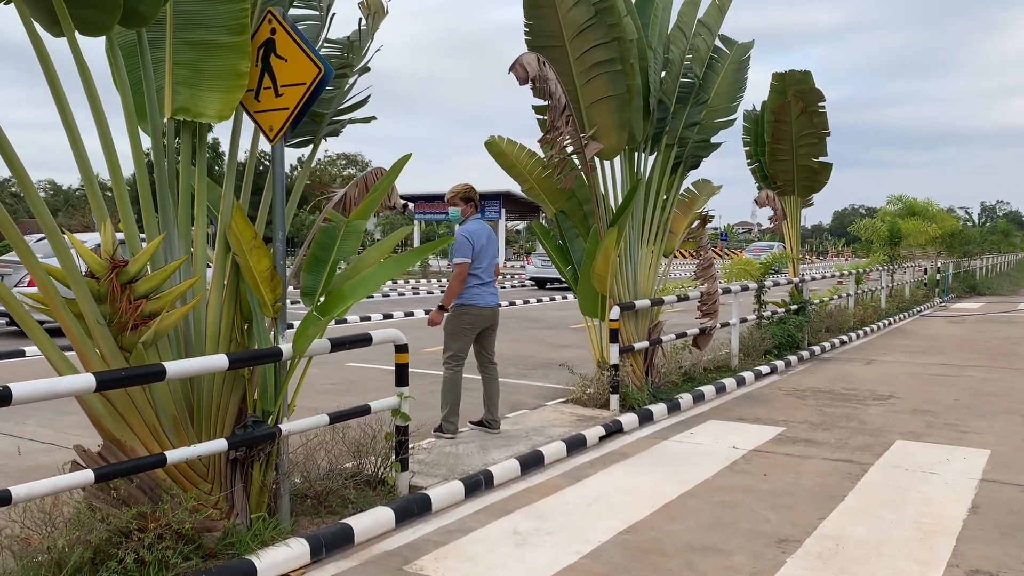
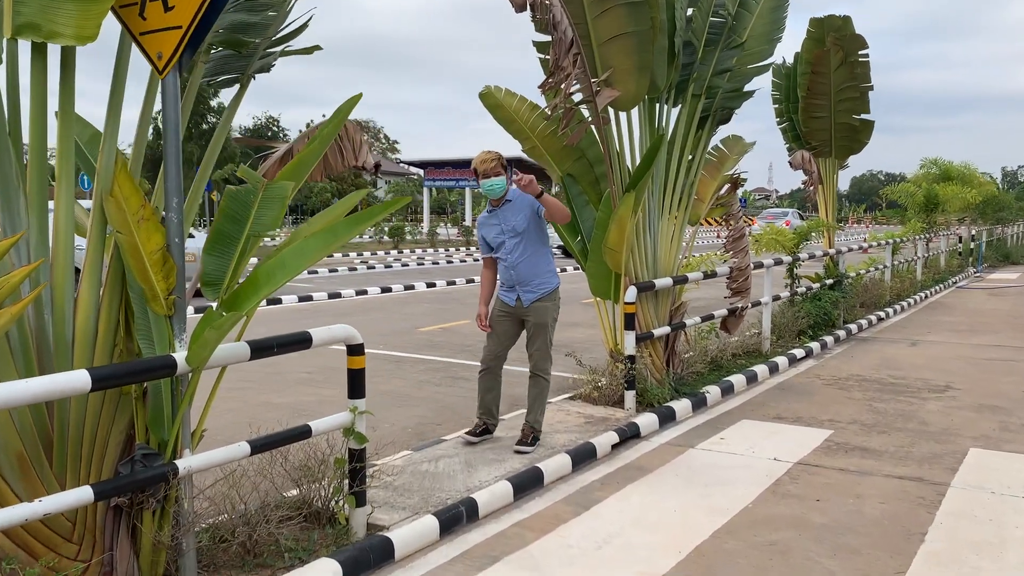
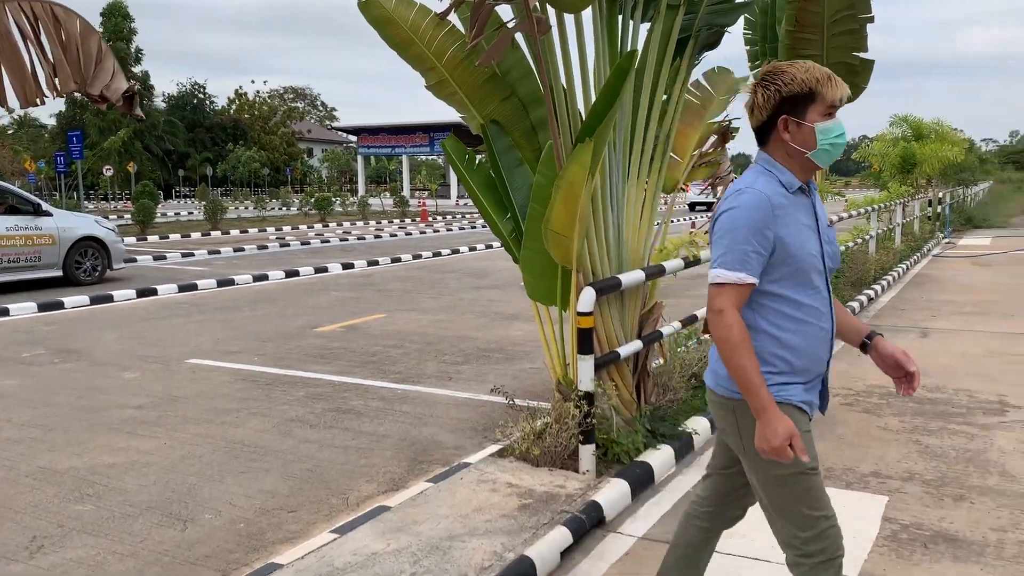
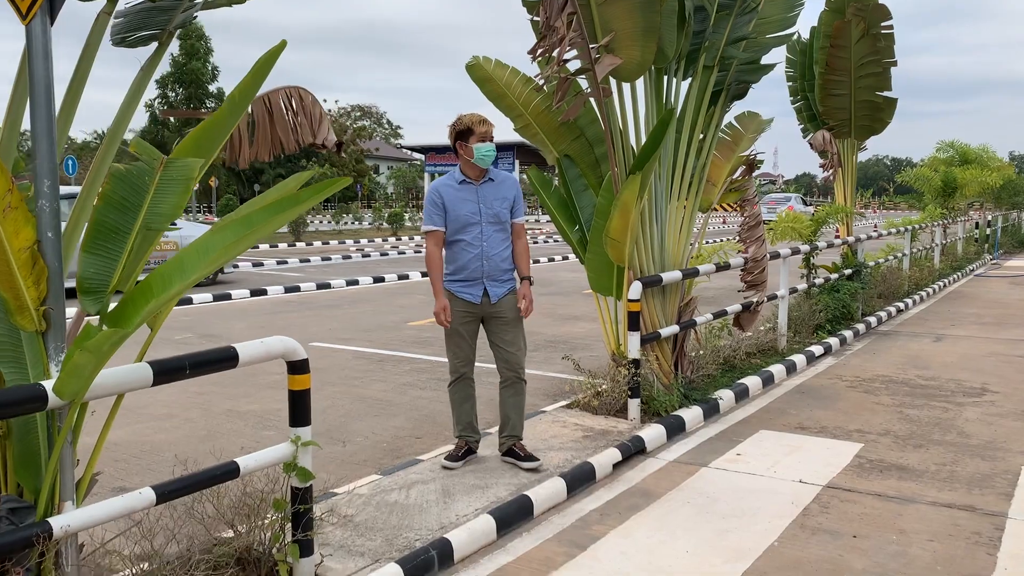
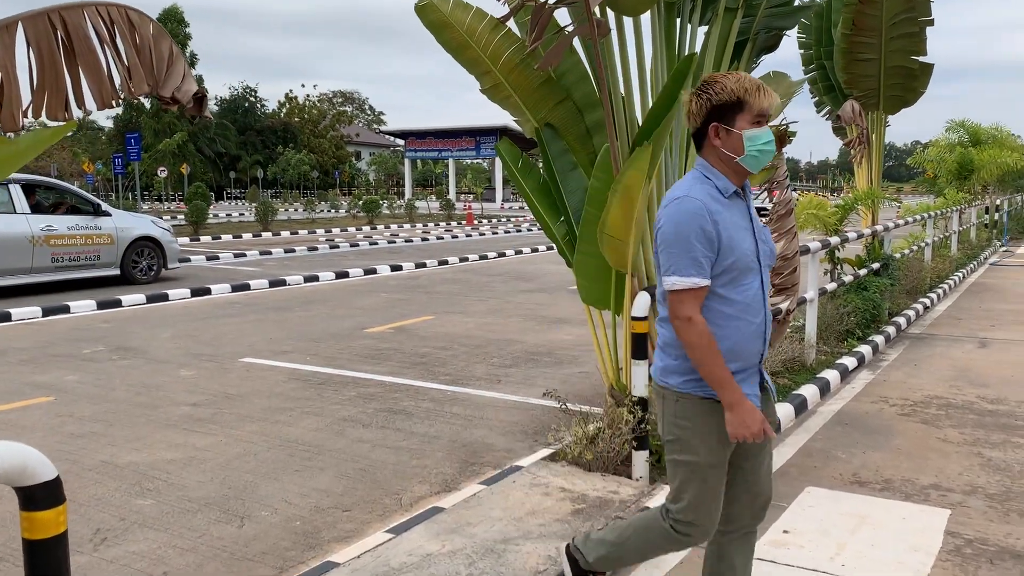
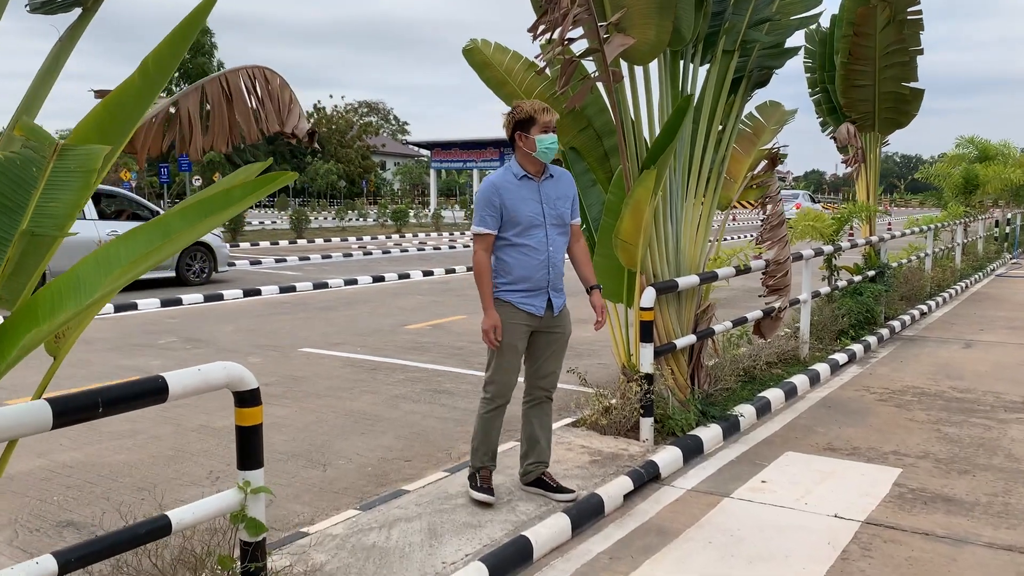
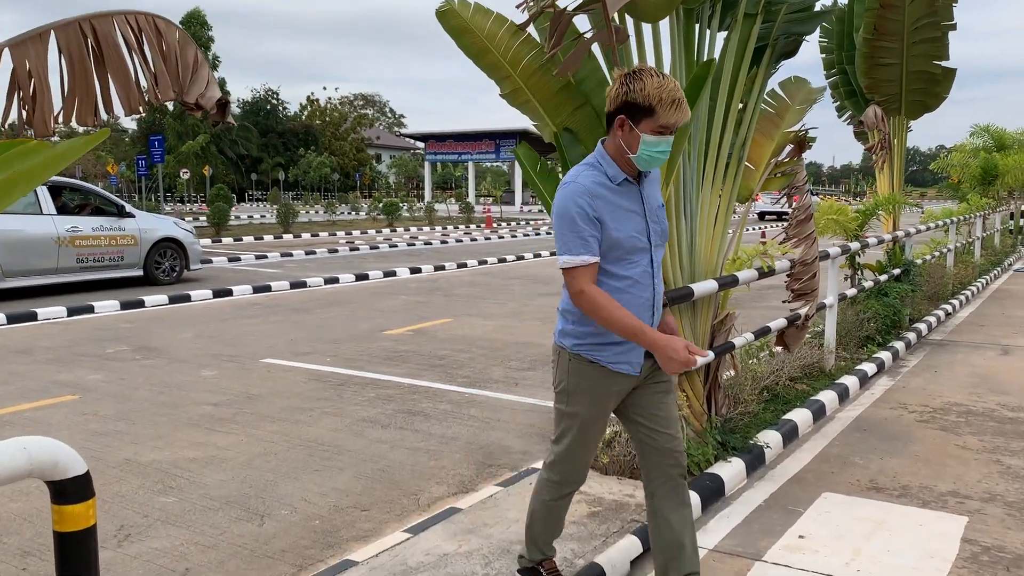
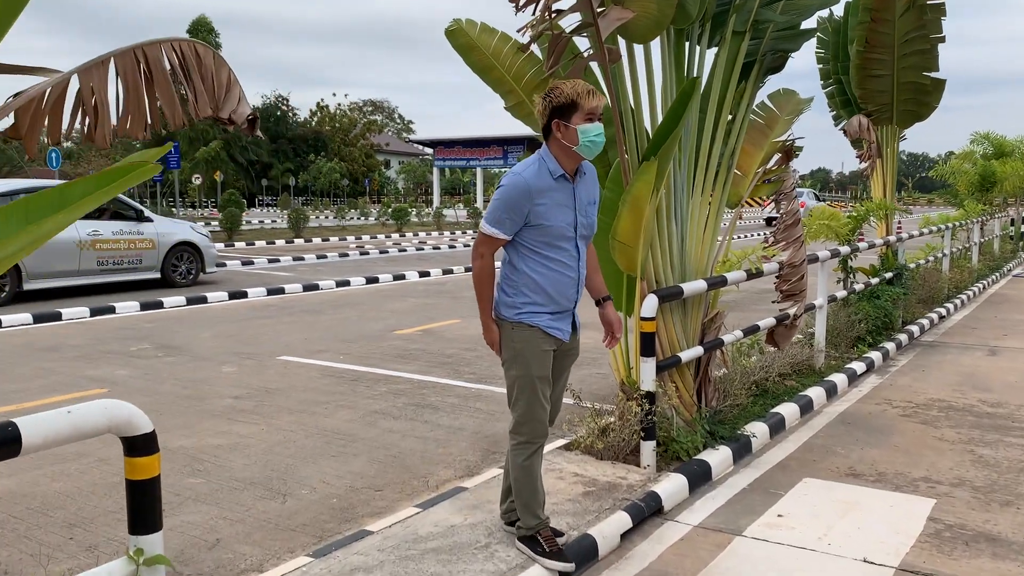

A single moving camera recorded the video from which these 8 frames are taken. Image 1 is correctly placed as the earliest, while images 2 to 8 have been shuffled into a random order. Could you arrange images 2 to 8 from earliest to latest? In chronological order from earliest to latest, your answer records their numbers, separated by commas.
2, 4, 6, 8, 7, 5, 3
